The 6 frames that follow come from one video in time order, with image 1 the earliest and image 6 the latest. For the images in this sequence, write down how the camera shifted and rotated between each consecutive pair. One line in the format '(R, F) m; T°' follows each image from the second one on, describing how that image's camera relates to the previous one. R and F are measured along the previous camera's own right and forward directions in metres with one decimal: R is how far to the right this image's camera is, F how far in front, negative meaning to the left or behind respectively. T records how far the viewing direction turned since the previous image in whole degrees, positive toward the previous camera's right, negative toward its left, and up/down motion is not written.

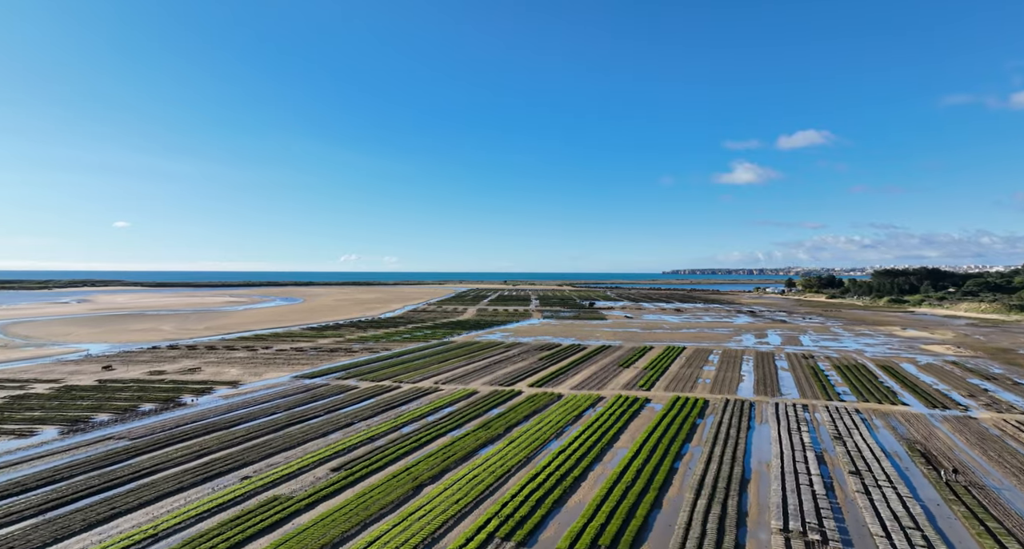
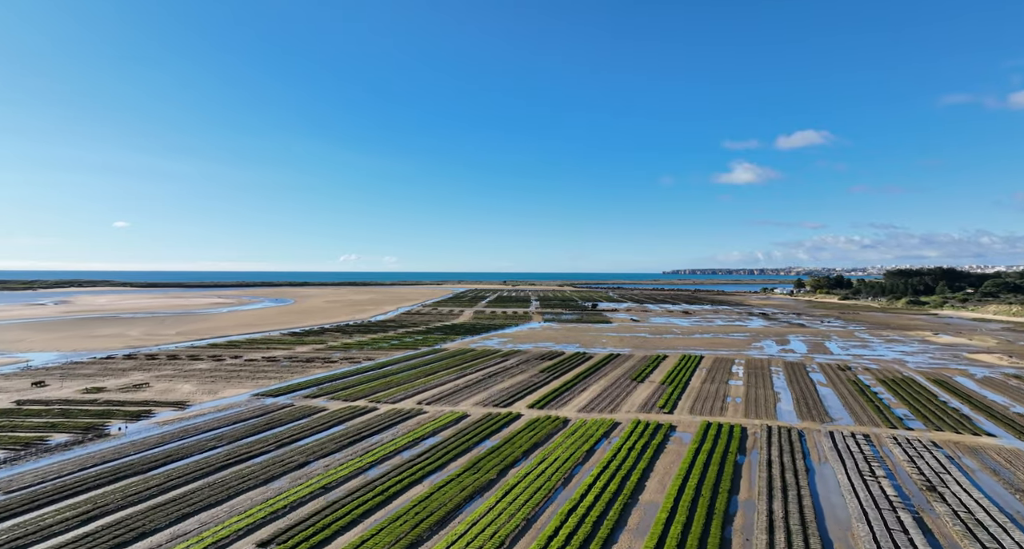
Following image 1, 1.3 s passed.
(+0.1, +3.5) m; 0°
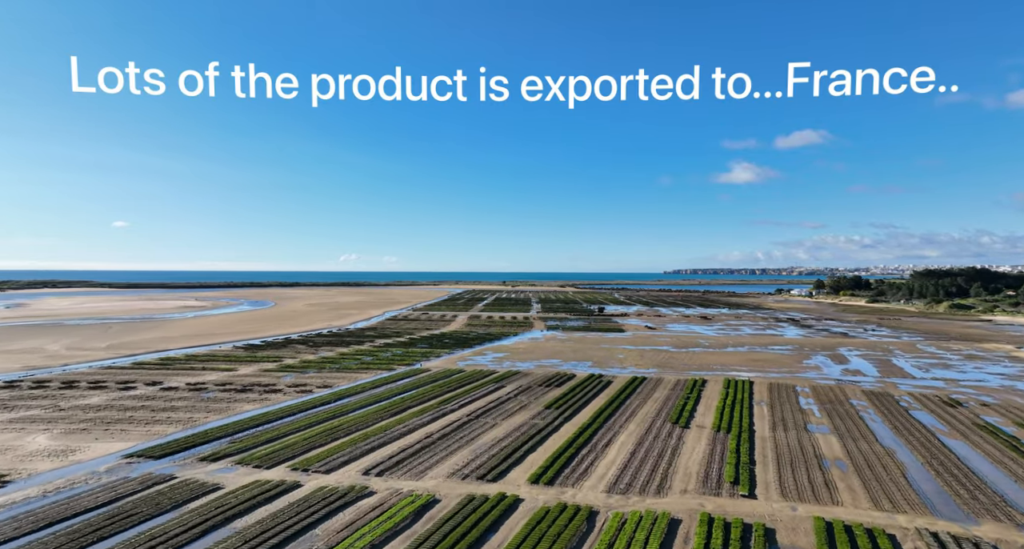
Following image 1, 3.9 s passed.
(+0.1, +6.8) m; 0°
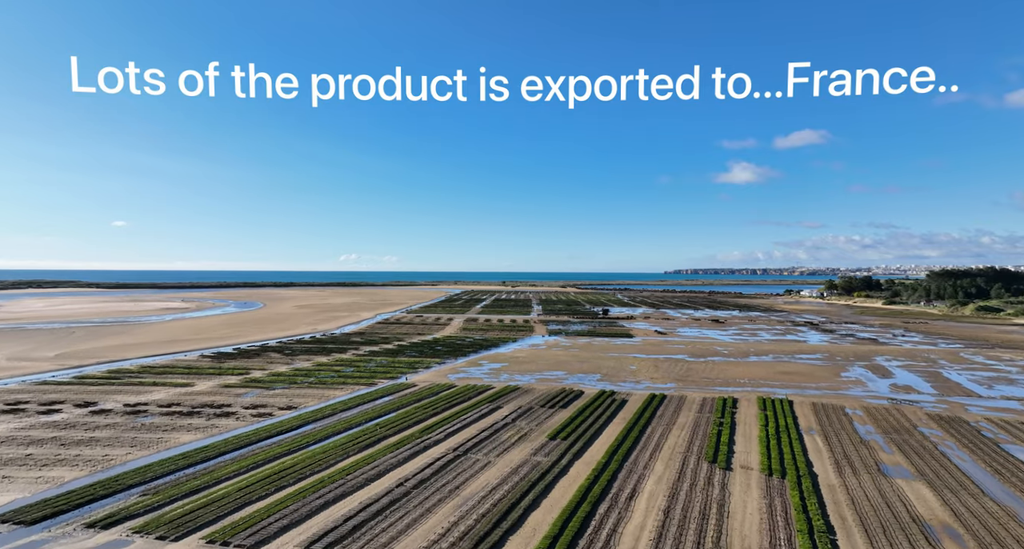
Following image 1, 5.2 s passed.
(+0.1, +3.6) m; 0°
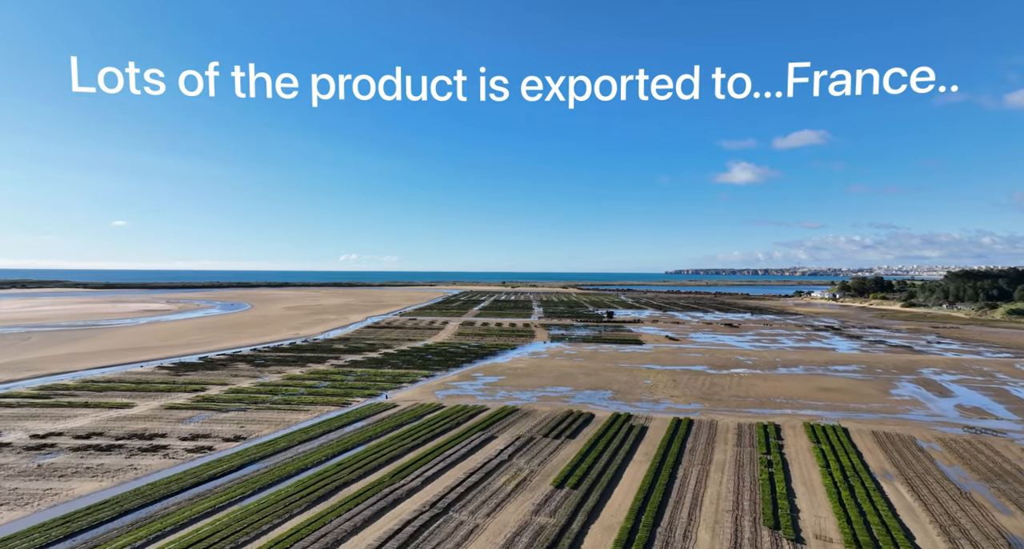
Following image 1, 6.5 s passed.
(+0.1, +3.7) m; 0°
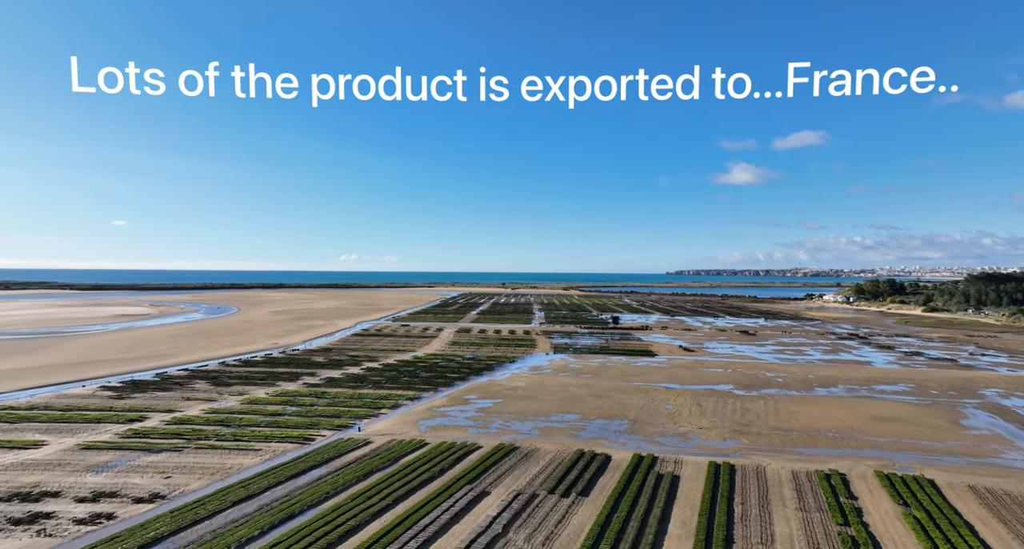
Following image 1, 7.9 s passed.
(+0.1, +3.8) m; 0°
